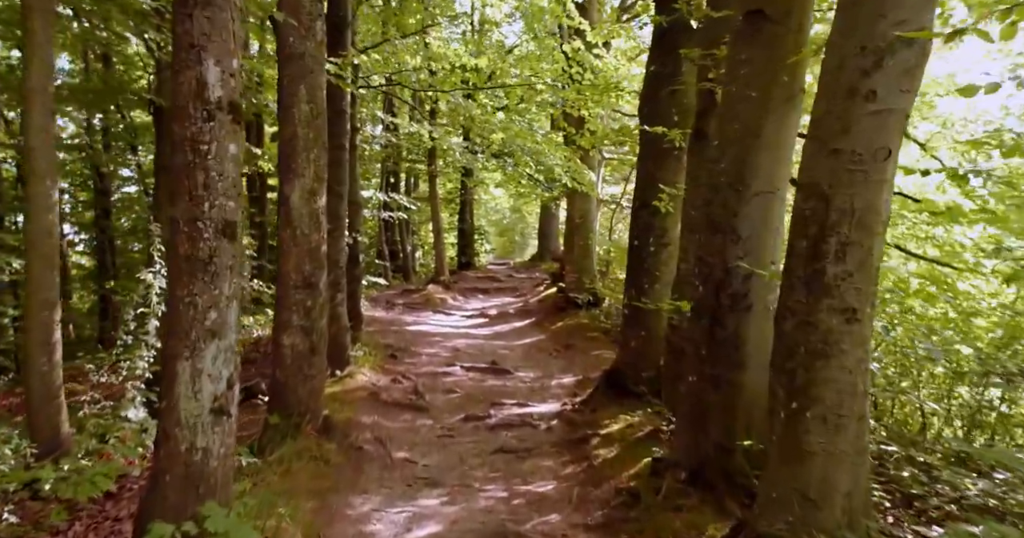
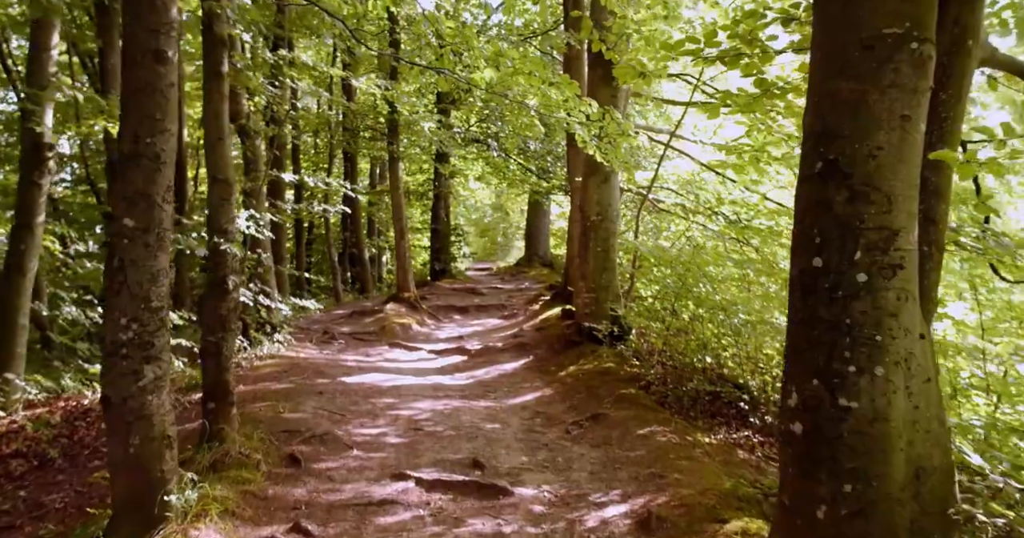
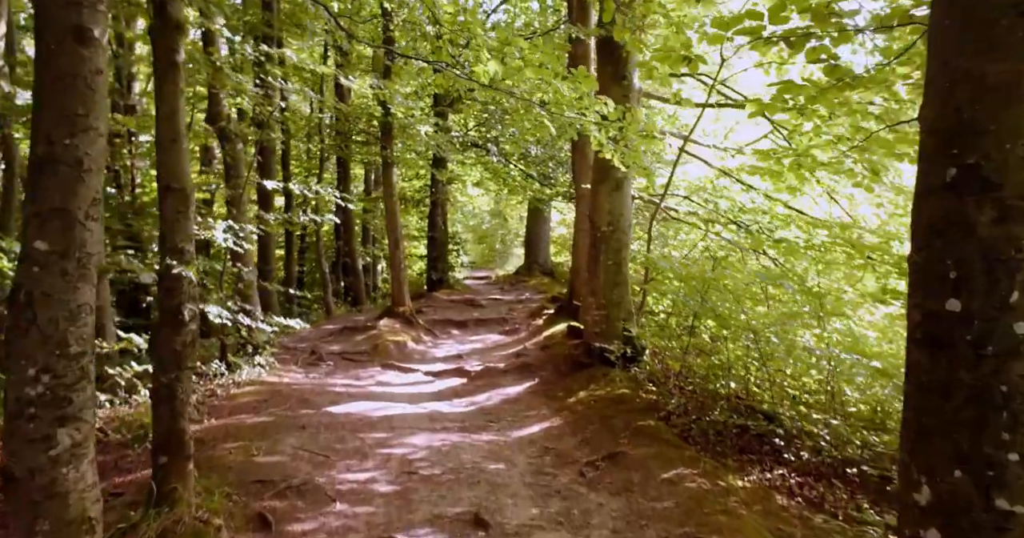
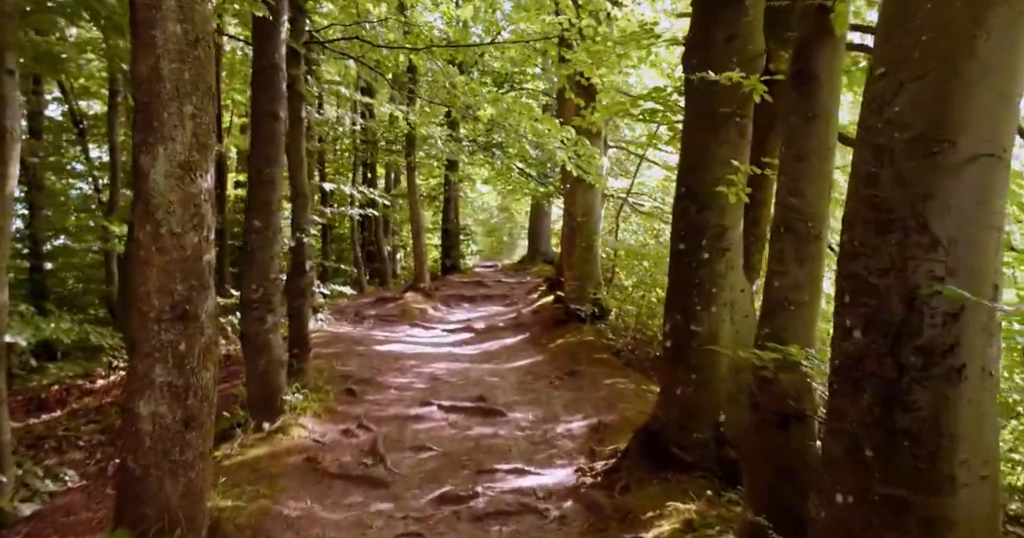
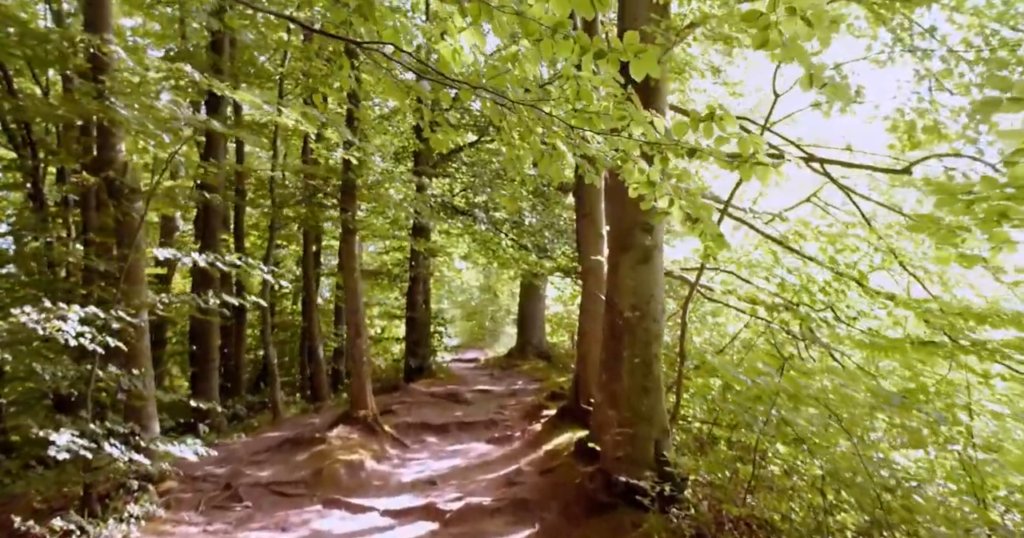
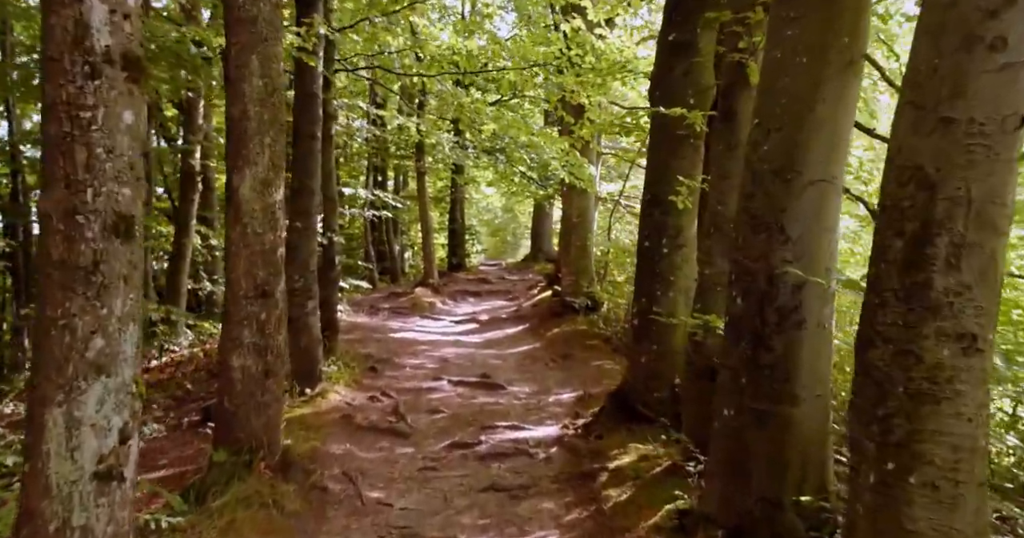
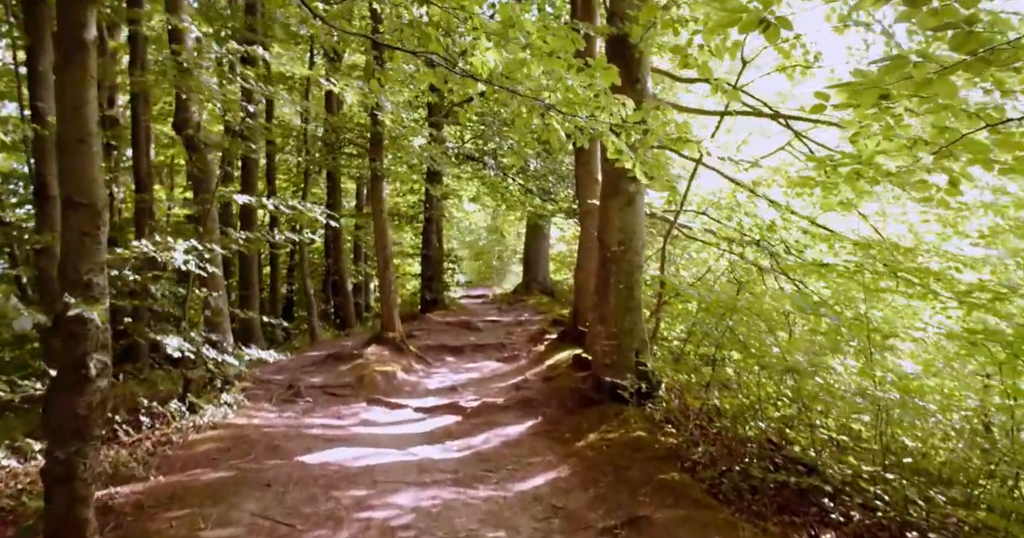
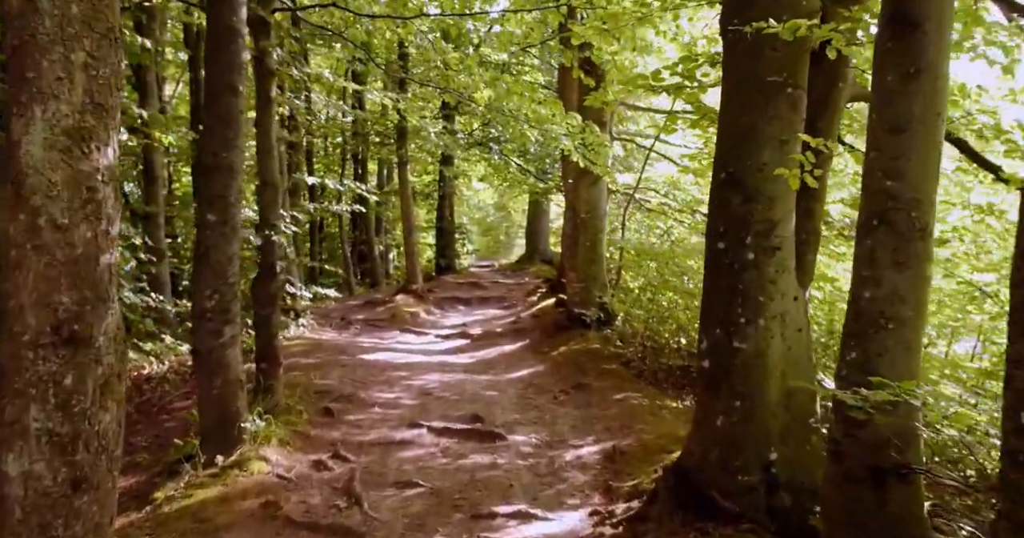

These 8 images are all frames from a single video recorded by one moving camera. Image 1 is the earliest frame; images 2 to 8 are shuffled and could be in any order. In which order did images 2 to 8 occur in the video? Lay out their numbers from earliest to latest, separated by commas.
6, 4, 8, 2, 3, 7, 5
